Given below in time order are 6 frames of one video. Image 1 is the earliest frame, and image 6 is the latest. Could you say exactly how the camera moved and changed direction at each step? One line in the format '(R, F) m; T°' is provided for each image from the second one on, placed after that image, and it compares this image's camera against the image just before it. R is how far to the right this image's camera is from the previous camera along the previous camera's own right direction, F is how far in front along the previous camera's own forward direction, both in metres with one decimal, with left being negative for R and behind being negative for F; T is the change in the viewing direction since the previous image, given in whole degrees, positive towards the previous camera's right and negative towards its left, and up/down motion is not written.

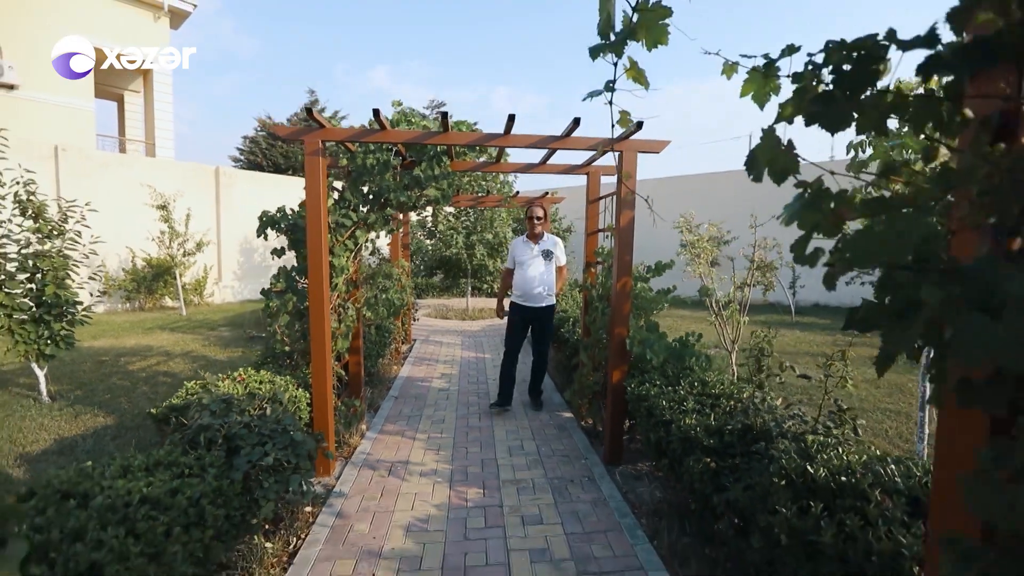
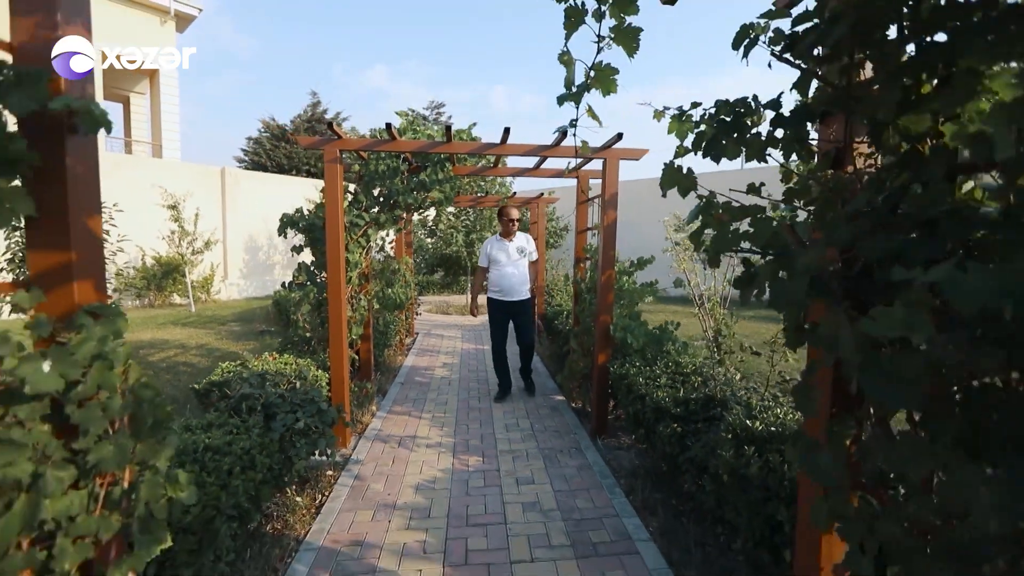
(0.0, -0.4) m; 0°
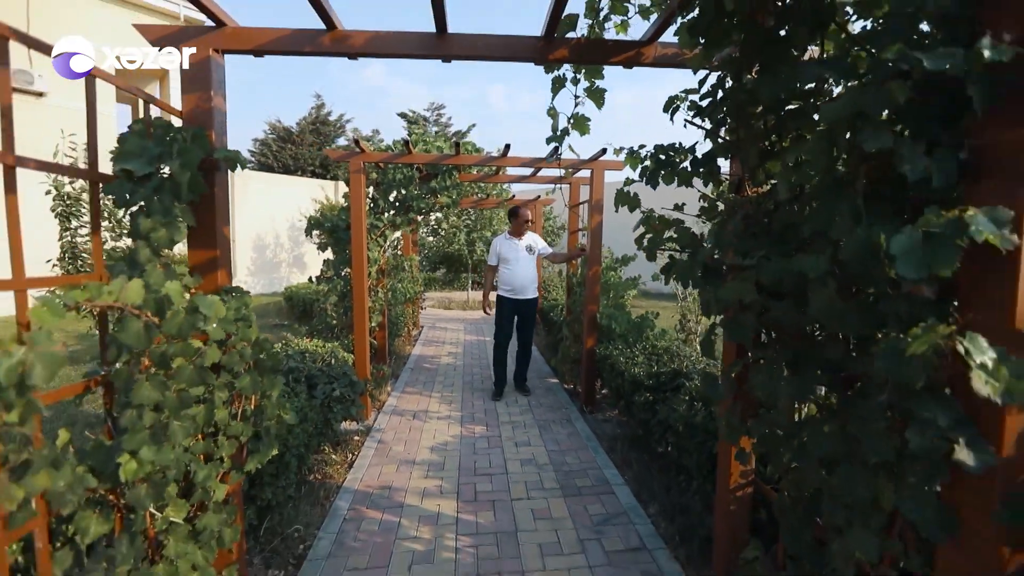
(0.0, -0.6) m; 0°
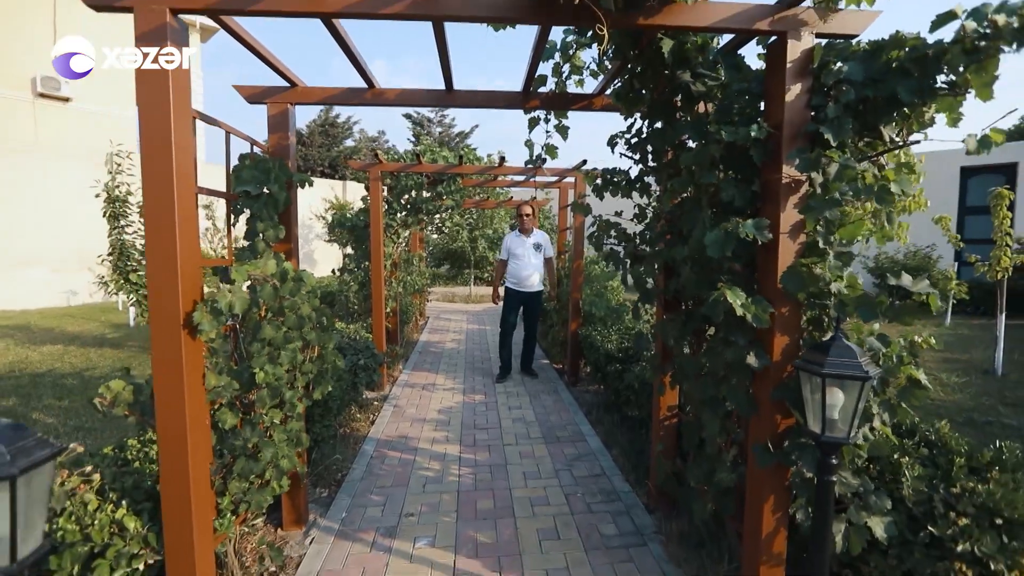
(+0.1, -0.8) m; 0°
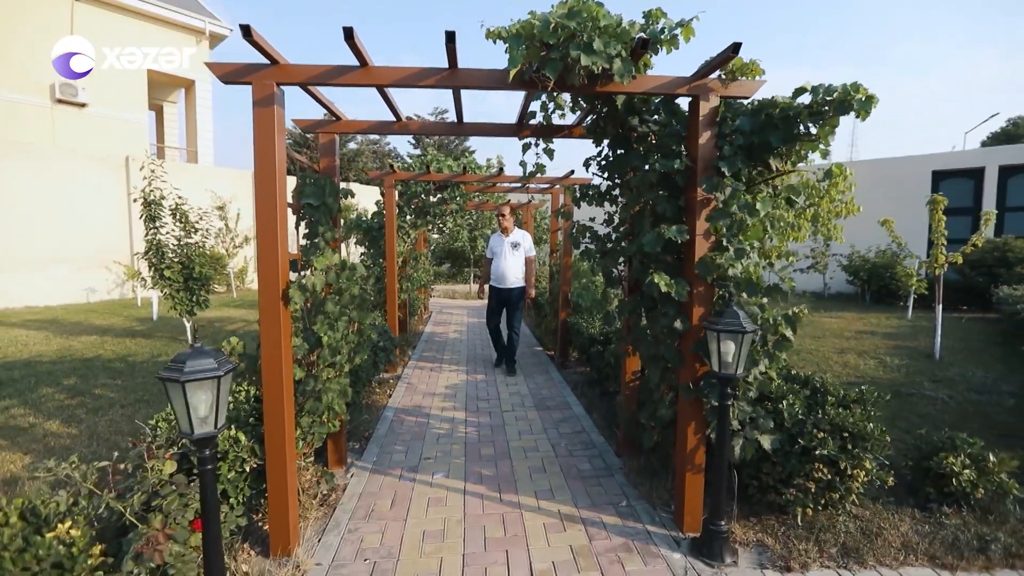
(0.0, -0.7) m; 0°
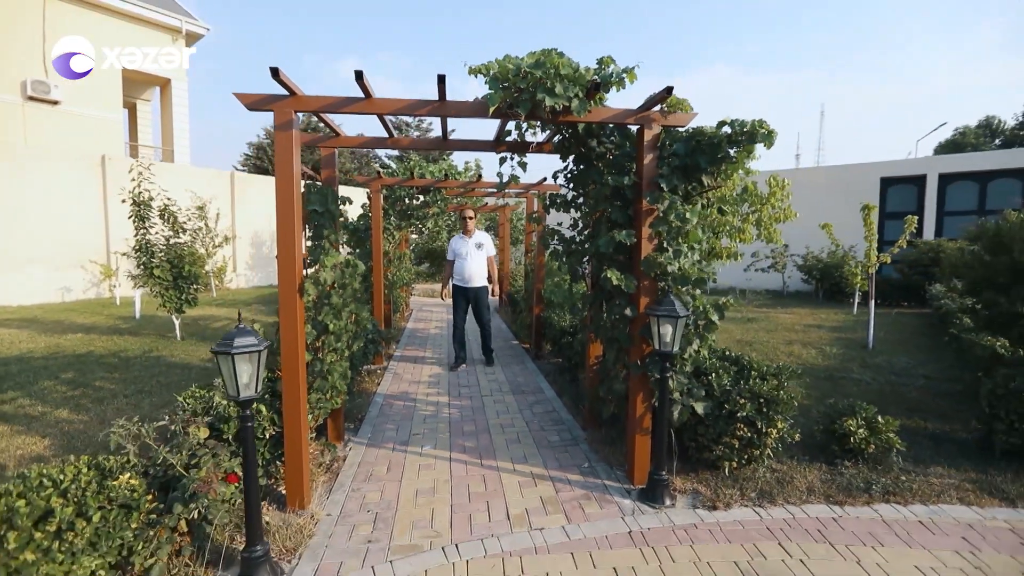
(0.0, -0.5) m; +3°
